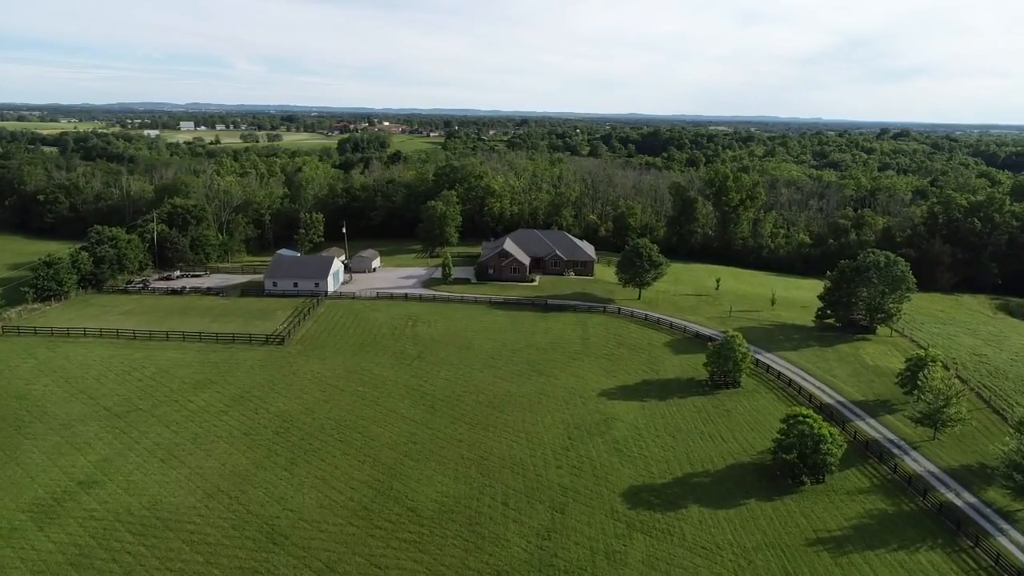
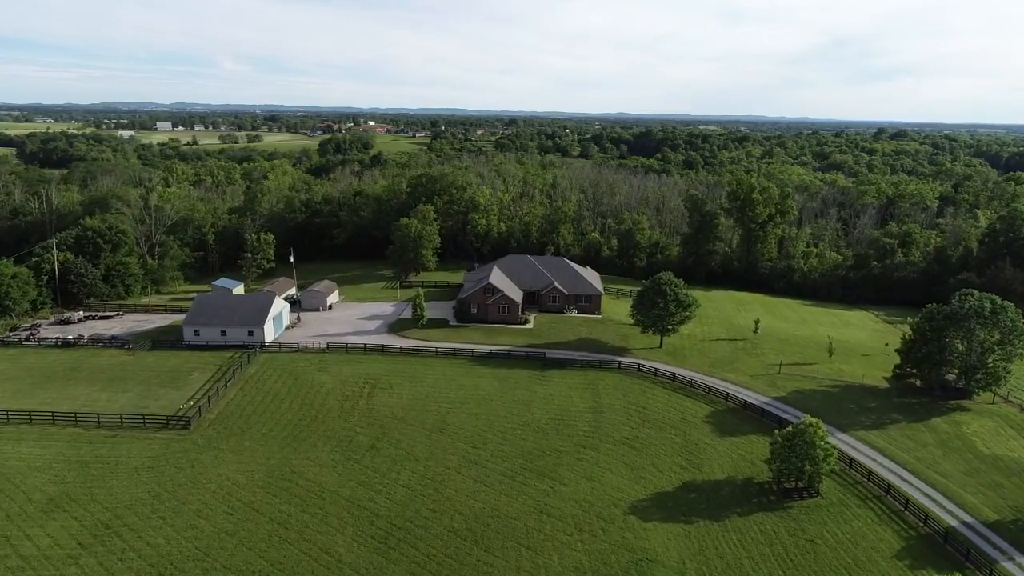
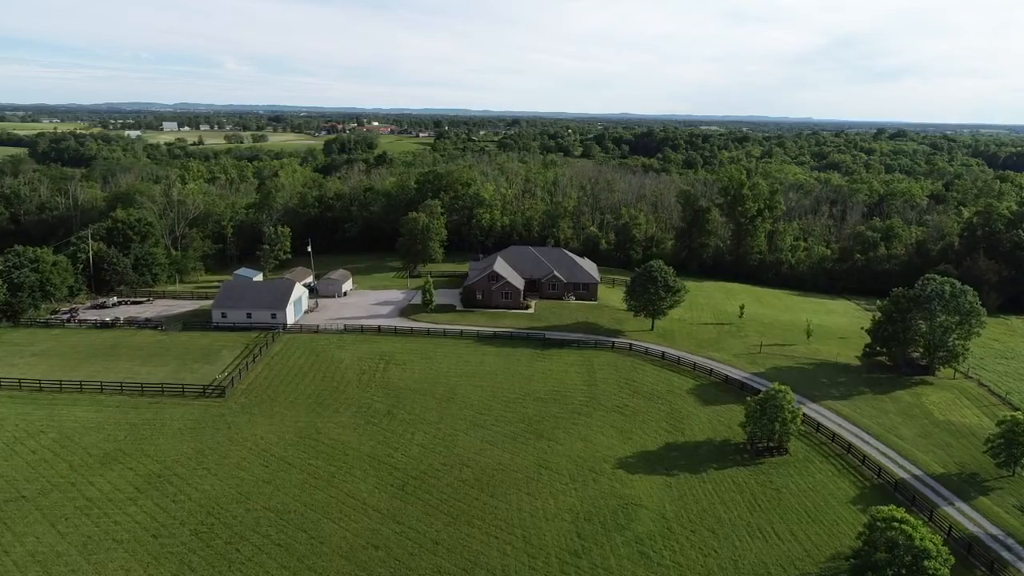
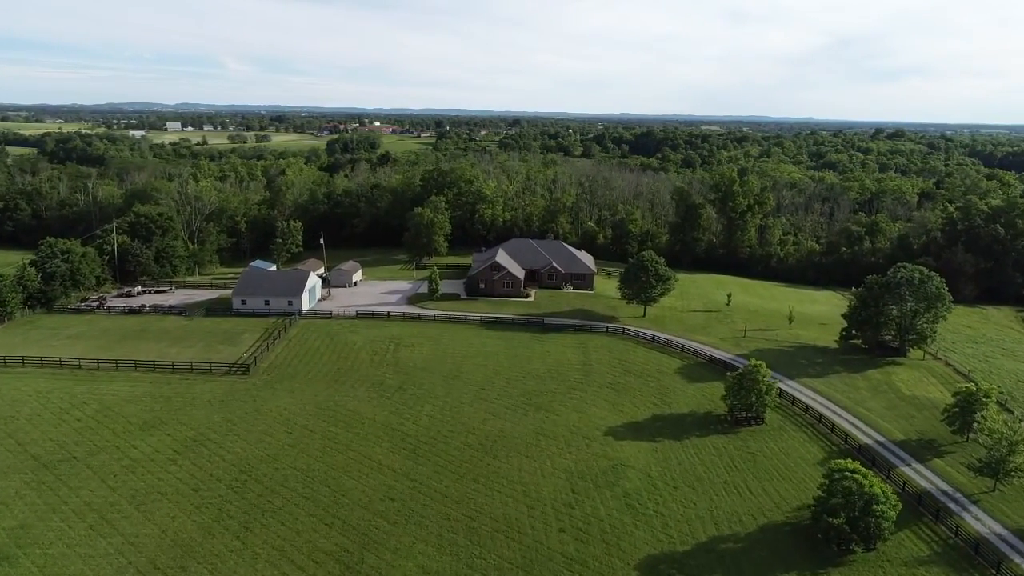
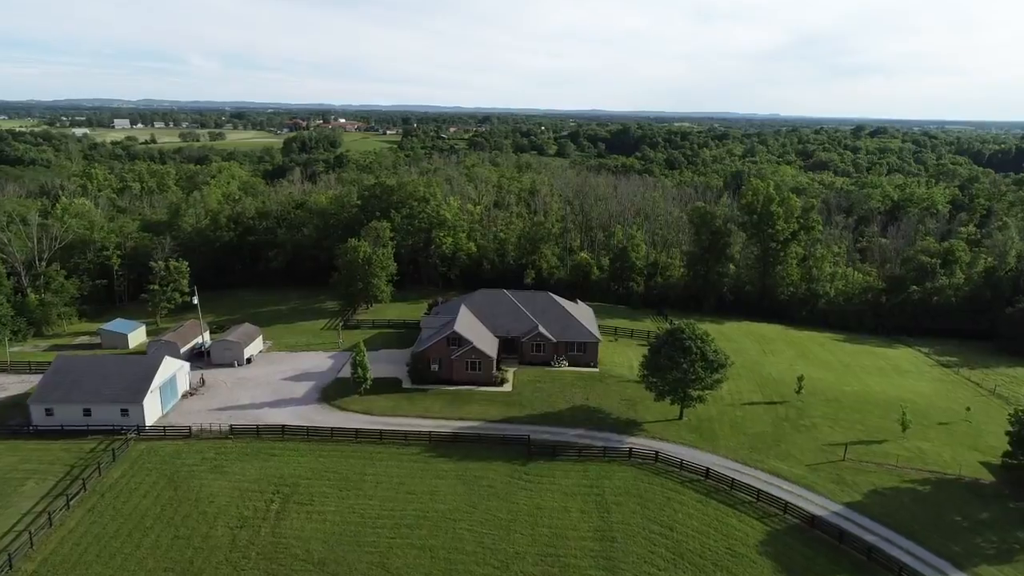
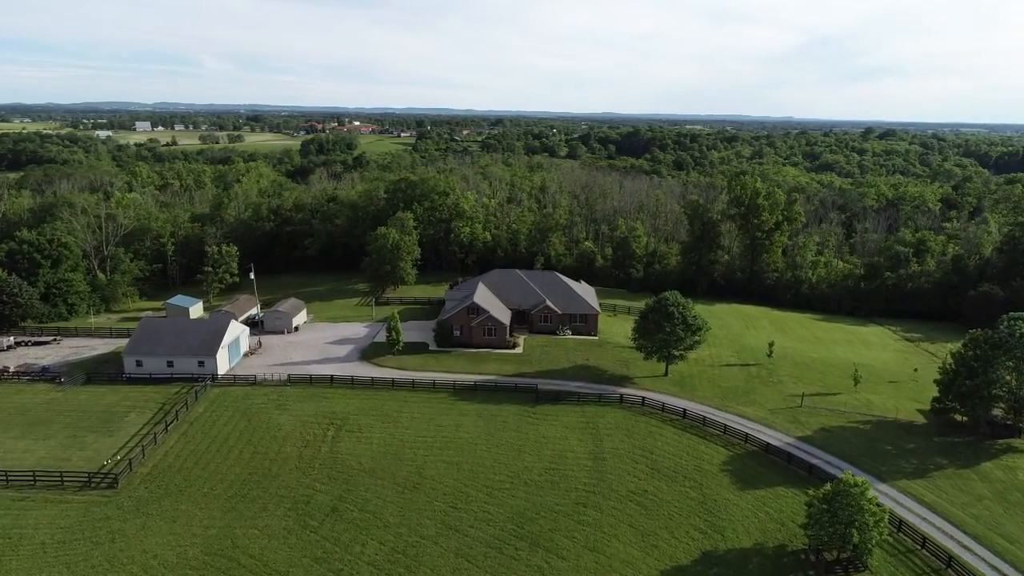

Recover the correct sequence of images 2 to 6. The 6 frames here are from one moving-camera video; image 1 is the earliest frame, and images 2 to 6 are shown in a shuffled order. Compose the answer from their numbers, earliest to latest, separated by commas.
4, 3, 2, 6, 5
